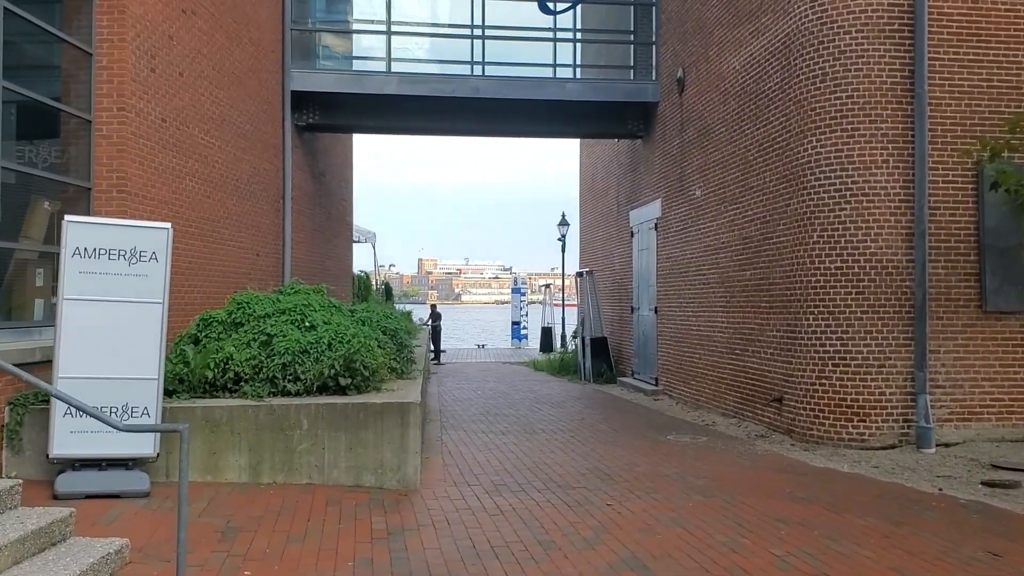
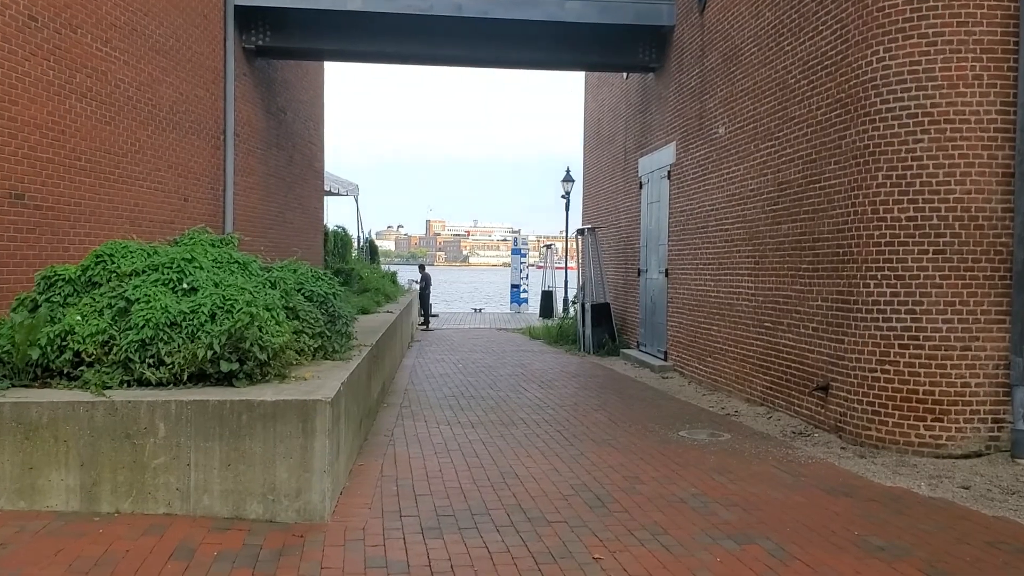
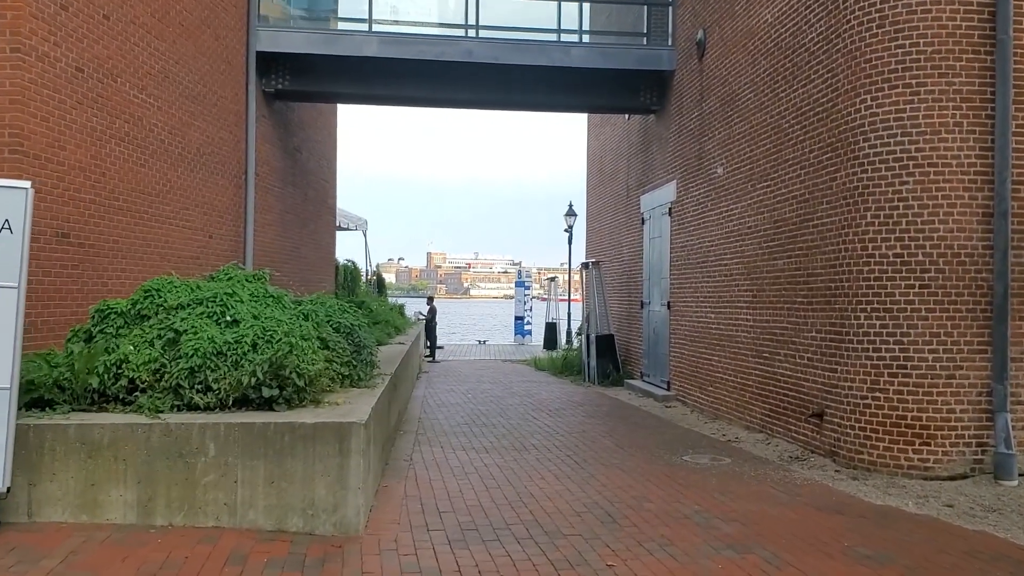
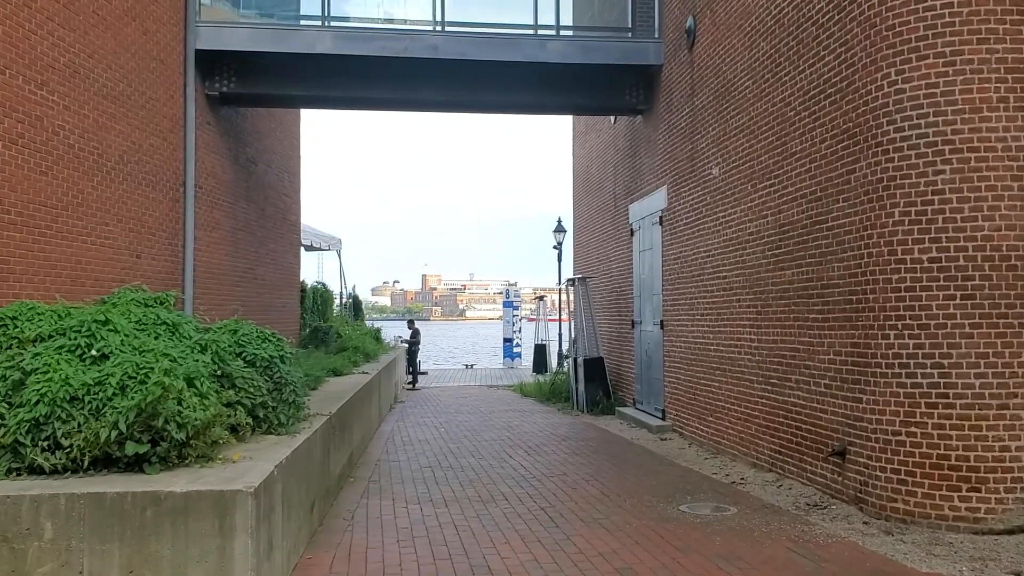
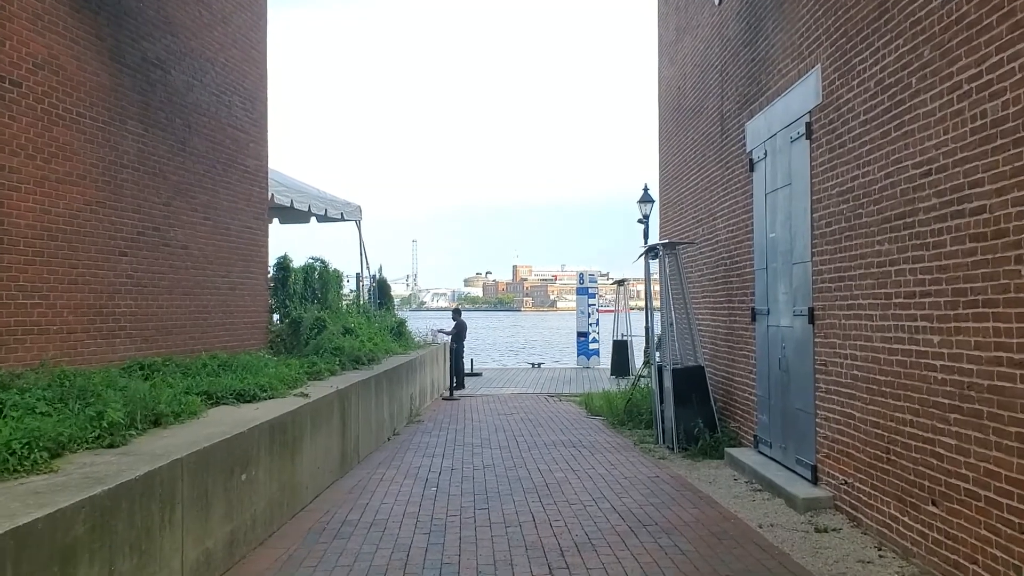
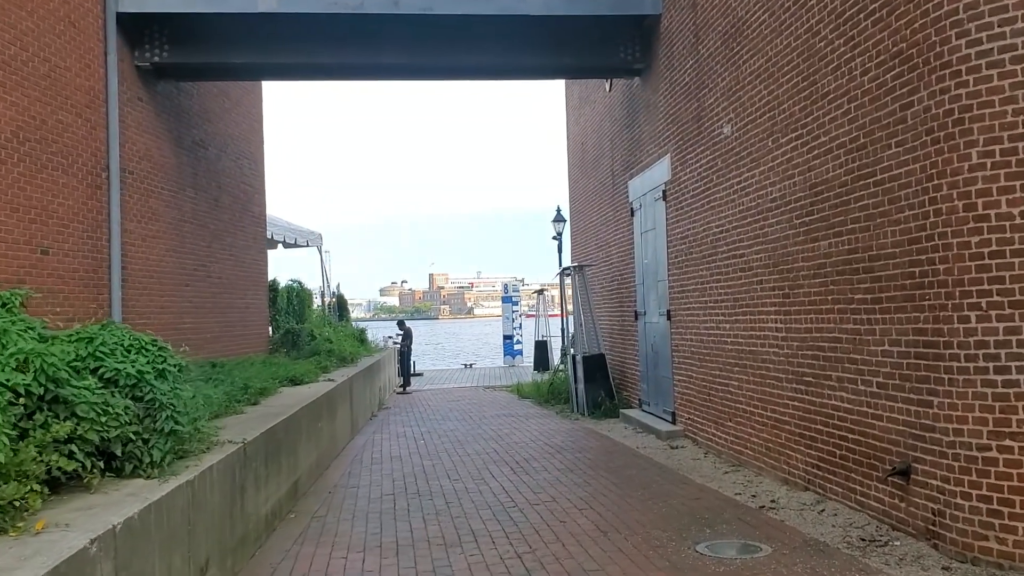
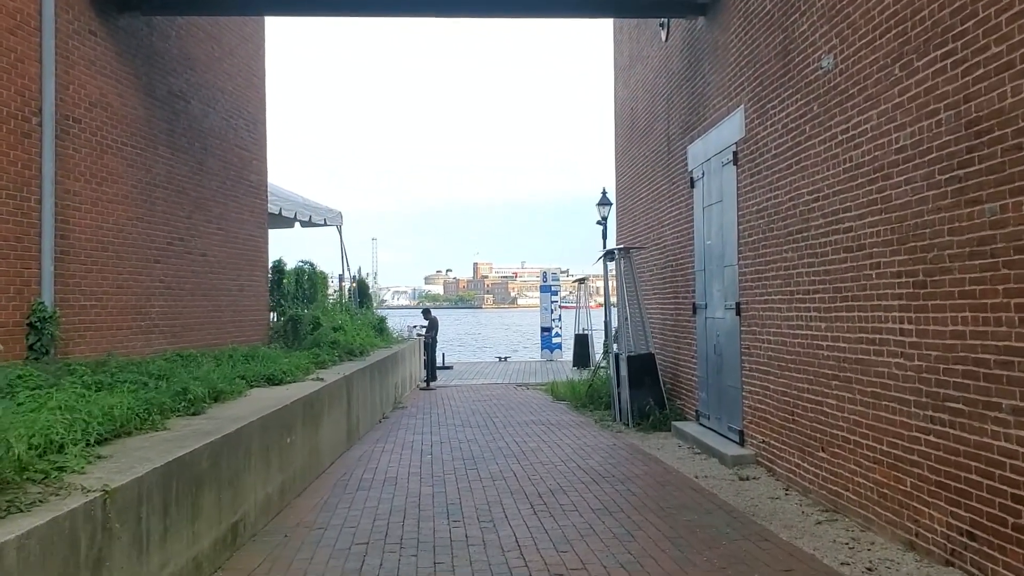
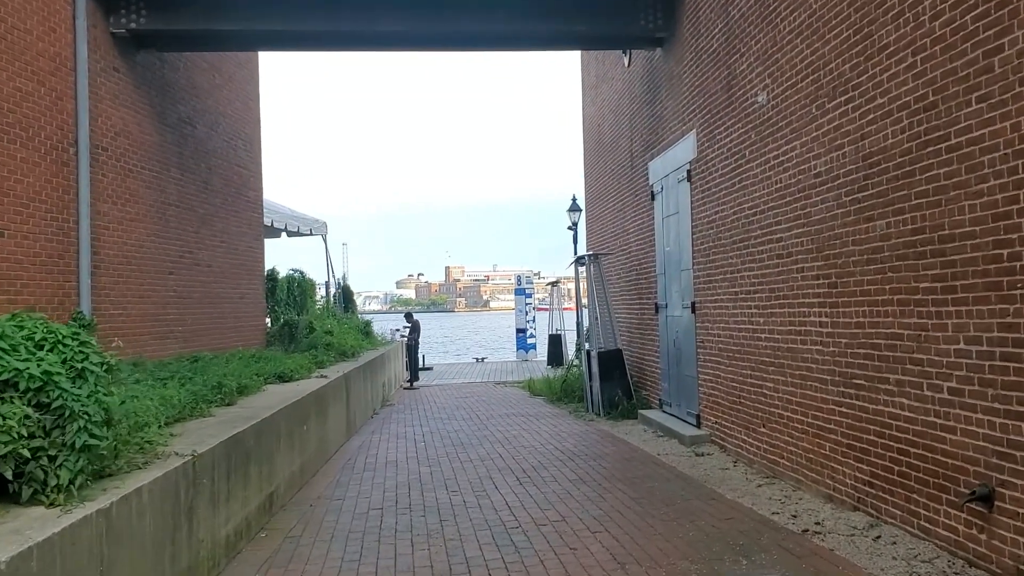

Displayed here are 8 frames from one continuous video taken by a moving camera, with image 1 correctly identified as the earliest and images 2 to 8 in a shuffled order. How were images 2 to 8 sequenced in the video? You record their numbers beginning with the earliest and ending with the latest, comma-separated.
3, 2, 4, 6, 8, 7, 5
